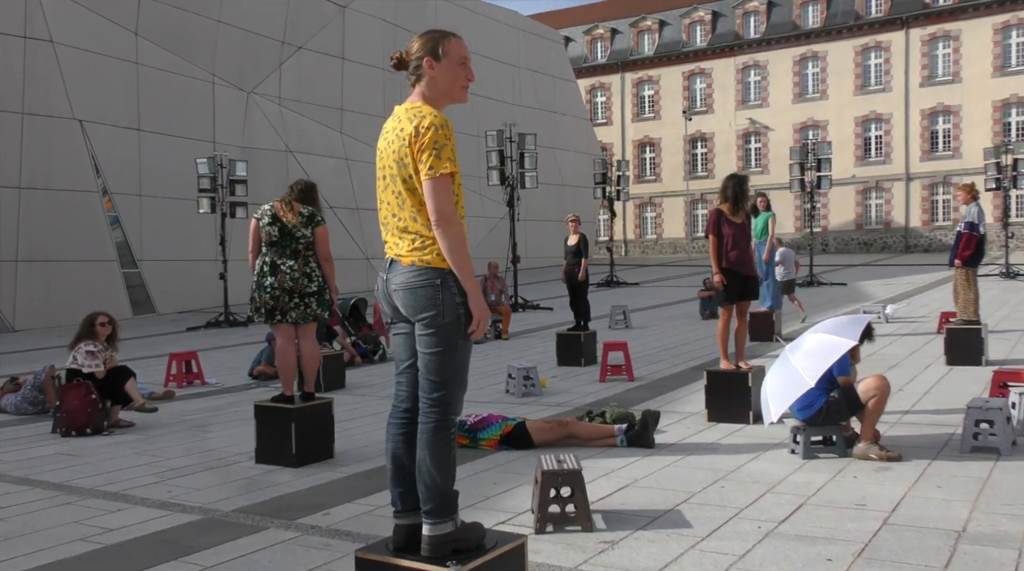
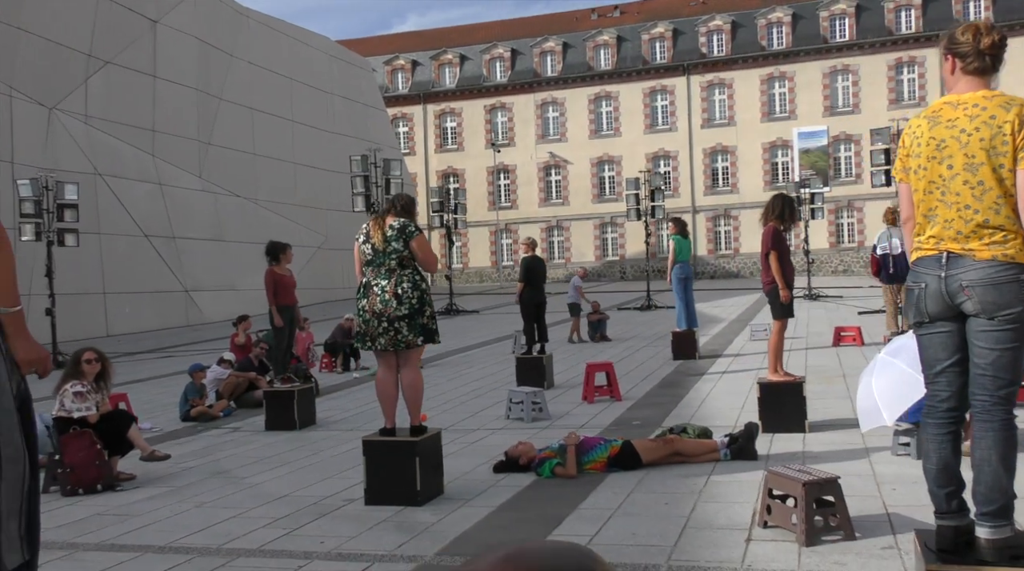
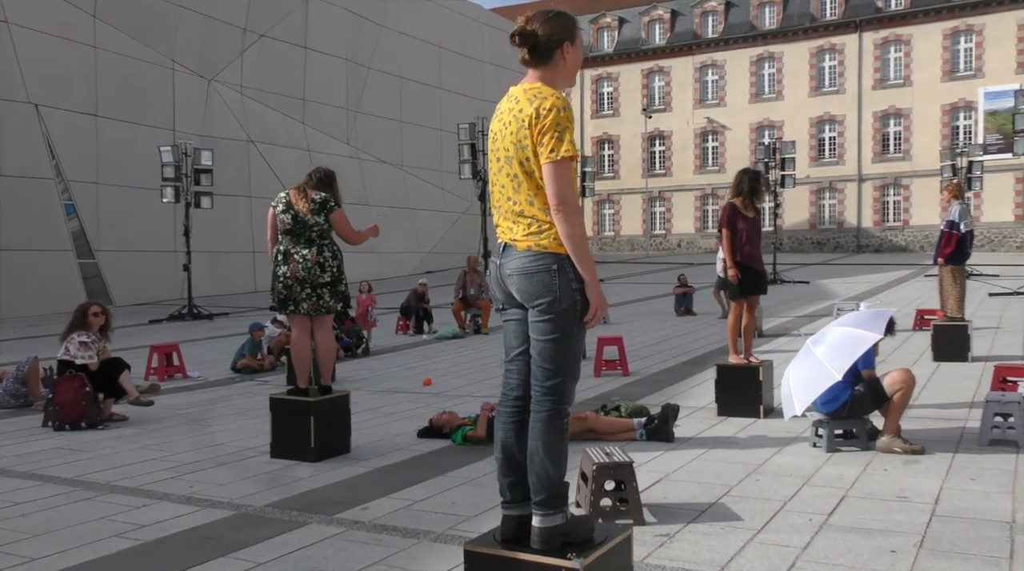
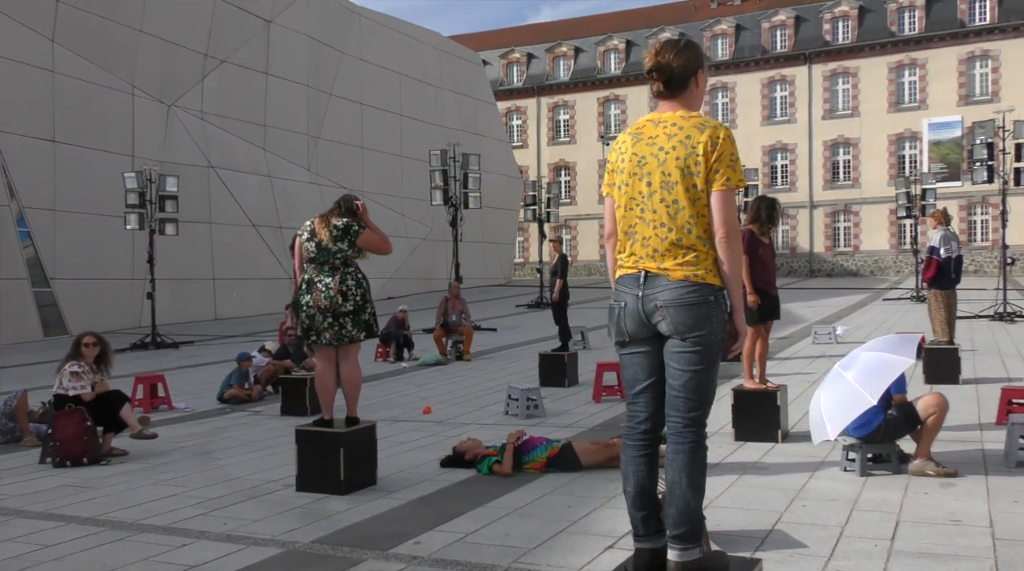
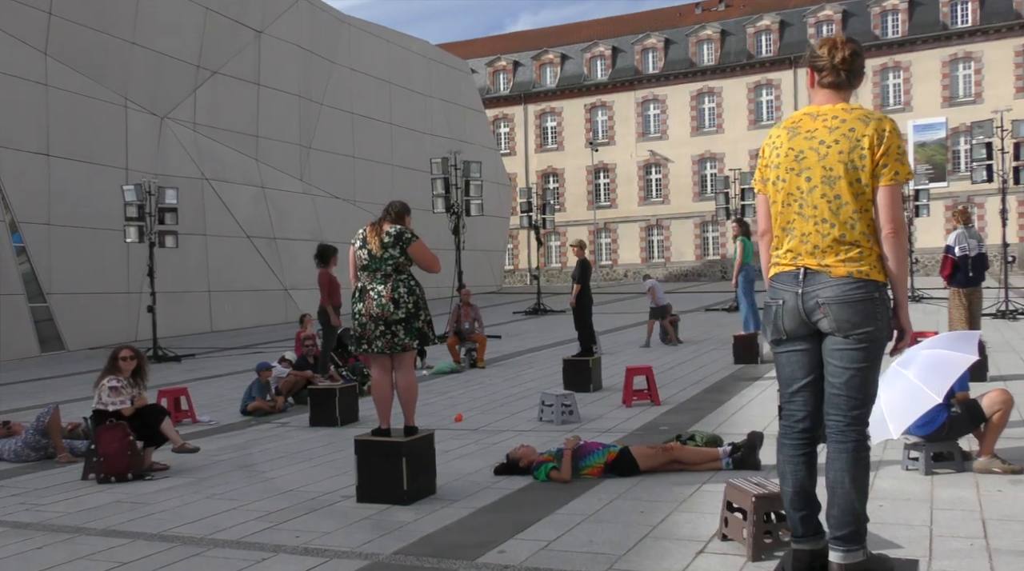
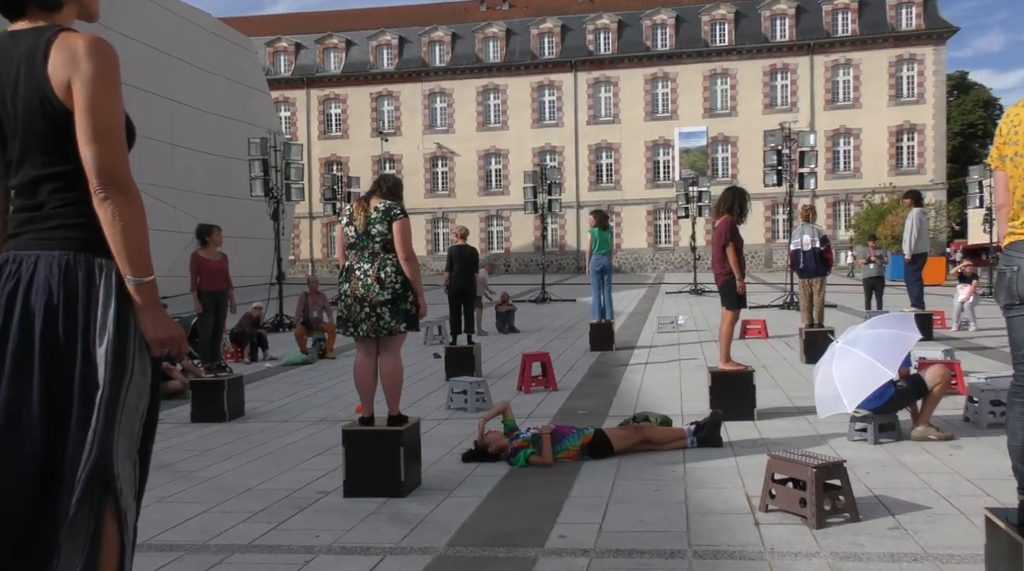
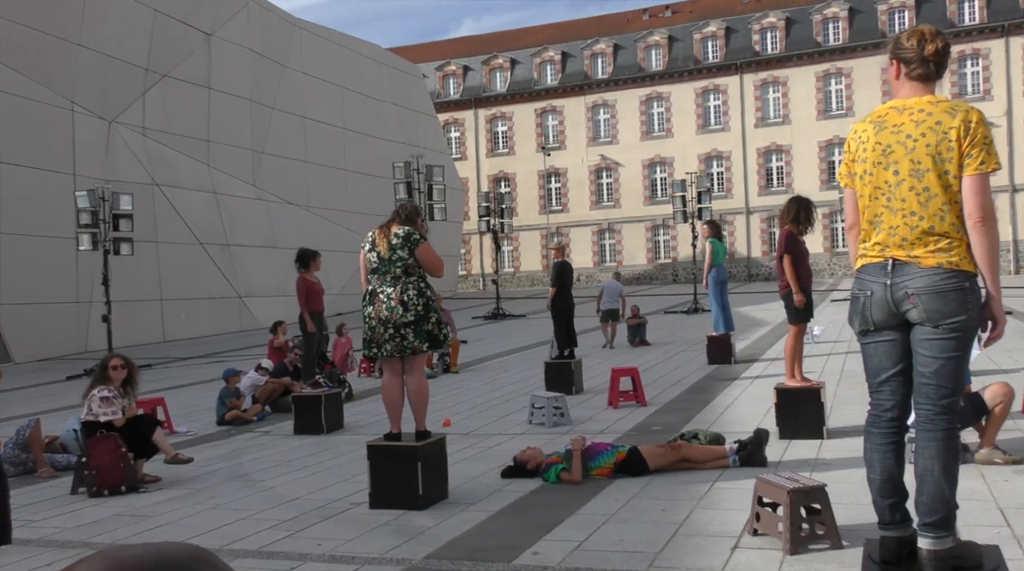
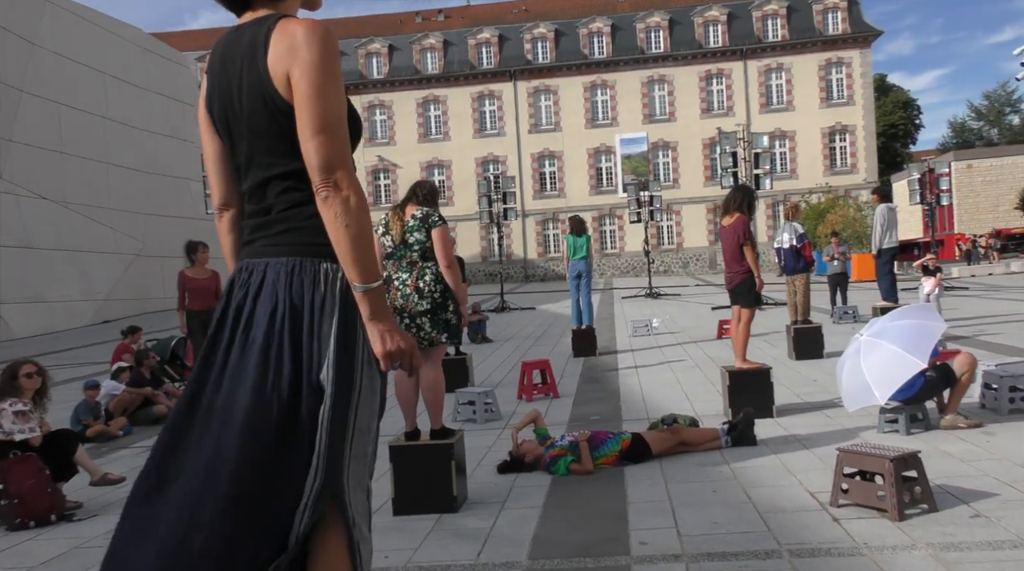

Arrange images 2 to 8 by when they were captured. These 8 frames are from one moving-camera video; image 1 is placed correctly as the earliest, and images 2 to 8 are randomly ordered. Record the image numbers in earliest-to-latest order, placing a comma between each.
3, 4, 5, 7, 2, 6, 8
